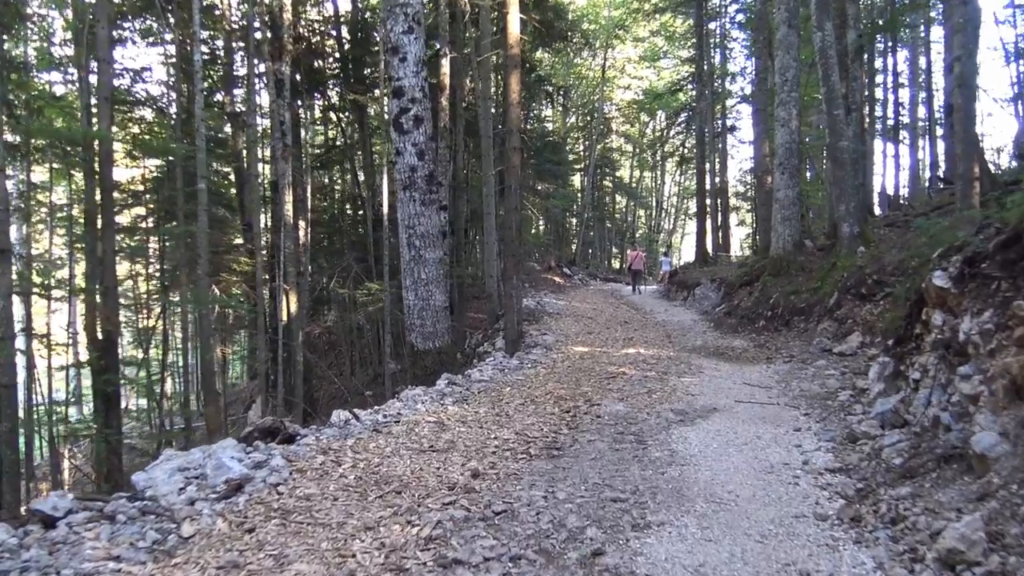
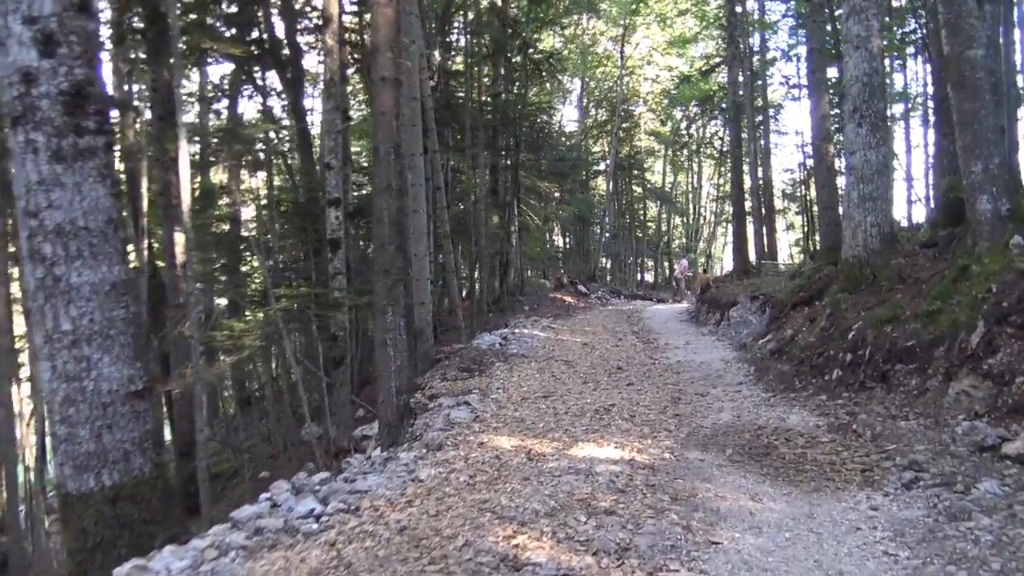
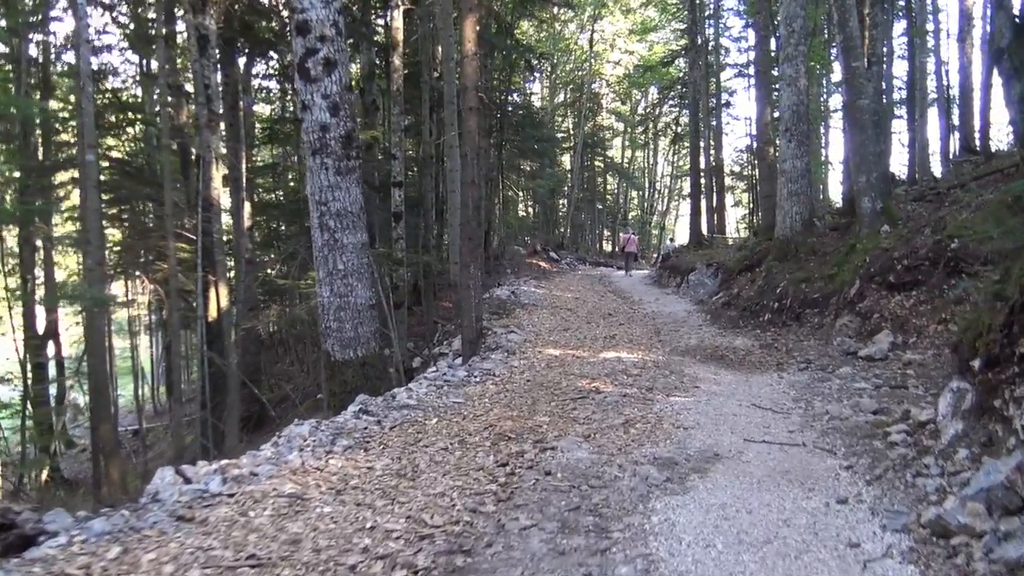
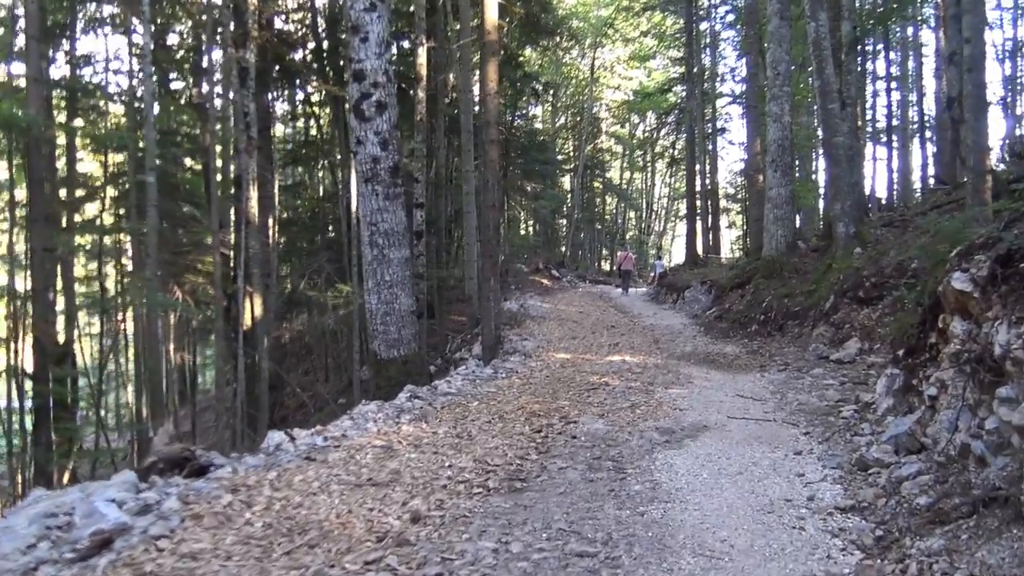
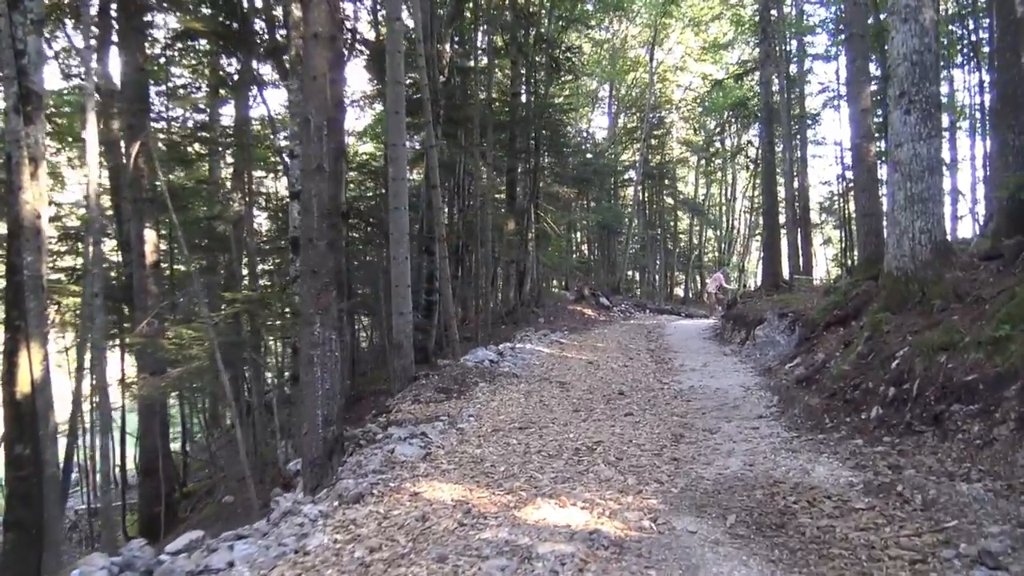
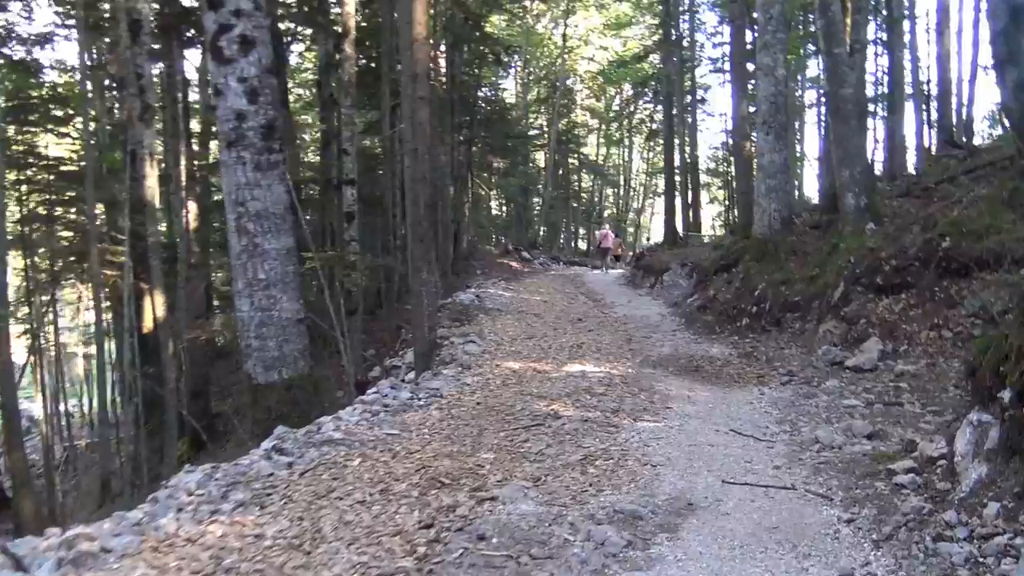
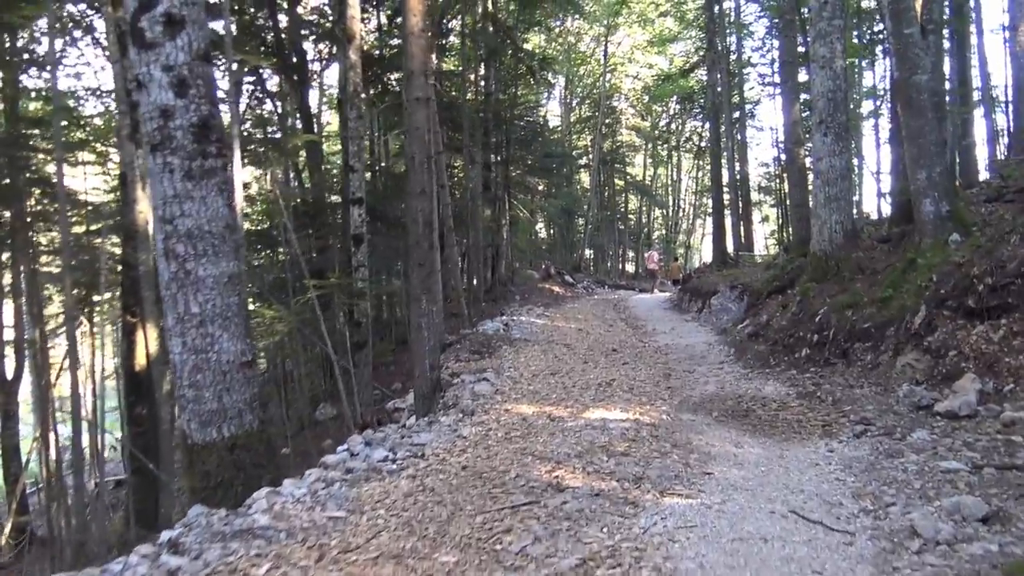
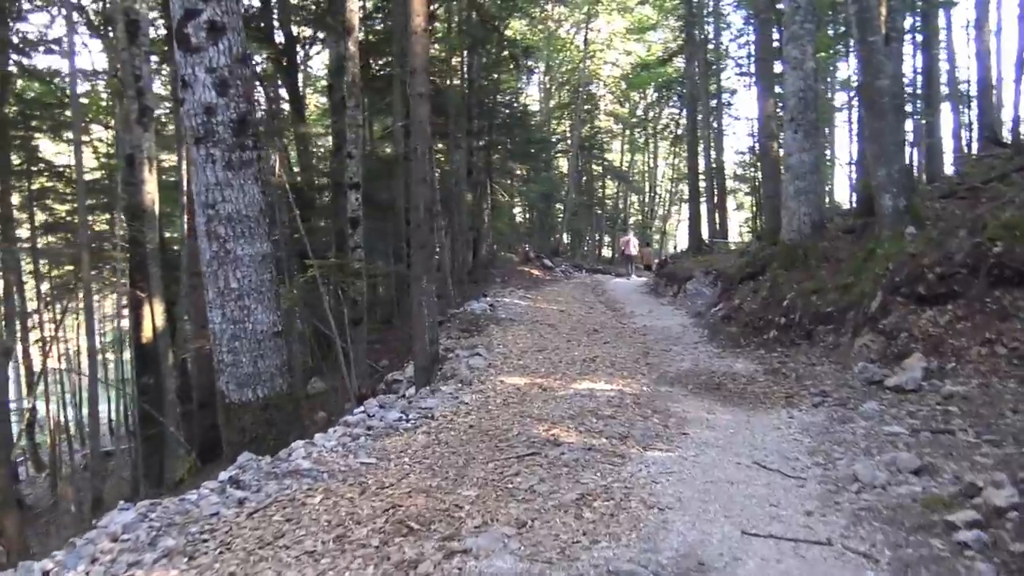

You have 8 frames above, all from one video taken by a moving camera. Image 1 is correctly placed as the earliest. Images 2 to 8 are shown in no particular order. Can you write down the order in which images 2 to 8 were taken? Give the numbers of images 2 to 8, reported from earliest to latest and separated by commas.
4, 3, 6, 8, 7, 2, 5
